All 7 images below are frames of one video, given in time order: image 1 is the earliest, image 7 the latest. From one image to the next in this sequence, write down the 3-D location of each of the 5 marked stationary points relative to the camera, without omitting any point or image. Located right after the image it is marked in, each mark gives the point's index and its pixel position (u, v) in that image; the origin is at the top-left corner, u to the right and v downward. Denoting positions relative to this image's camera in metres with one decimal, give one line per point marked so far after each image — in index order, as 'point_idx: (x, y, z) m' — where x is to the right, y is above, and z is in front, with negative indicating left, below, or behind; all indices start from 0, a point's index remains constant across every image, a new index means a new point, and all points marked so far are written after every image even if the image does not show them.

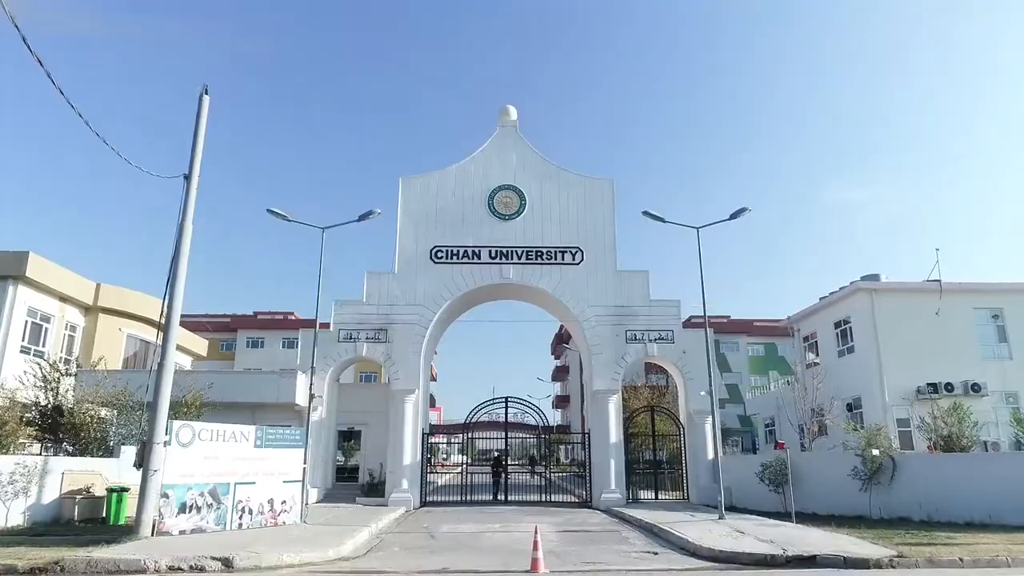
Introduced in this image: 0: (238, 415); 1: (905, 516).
0: (-7.5, -3.5, +19.1) m
1: (+8.1, -4.7, +14.4) m
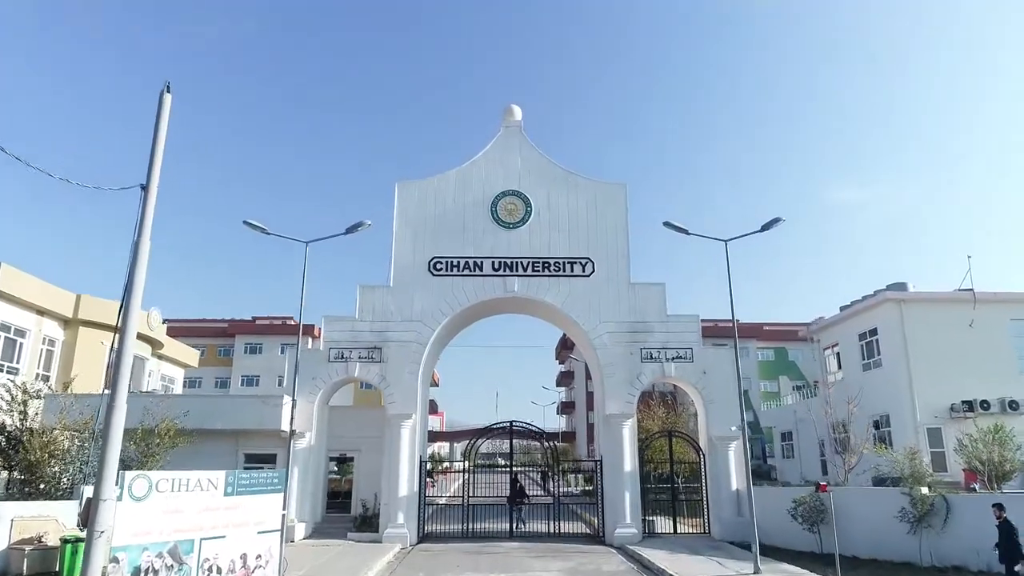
0: (-7.4, -3.9, +17.5) m
1: (+8.2, -5.1, +12.8) m
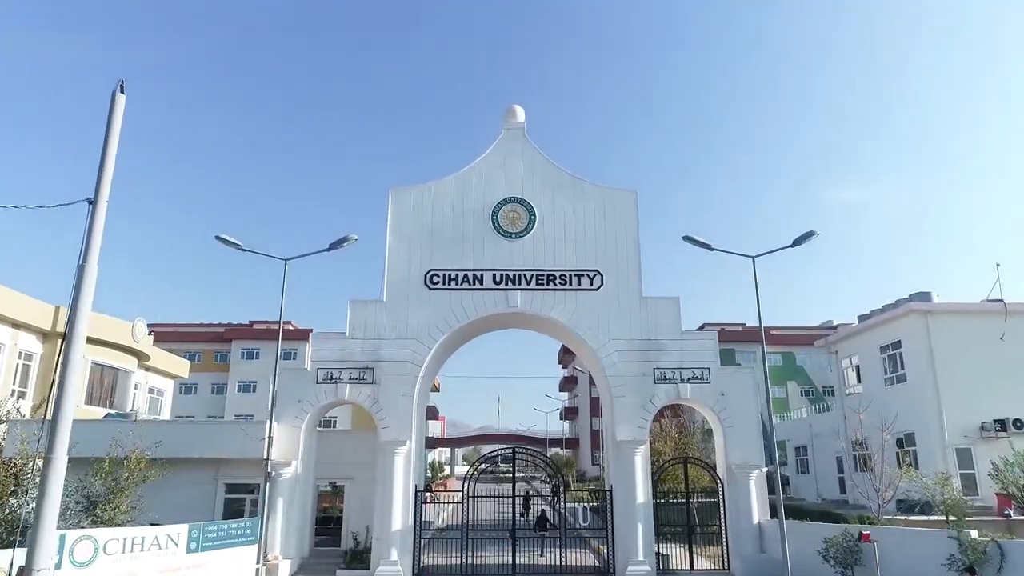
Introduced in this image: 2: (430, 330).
0: (-7.3, -4.3, +16.2) m
1: (+8.3, -5.4, +11.4) m
2: (-2.1, -1.1, +17.4) m
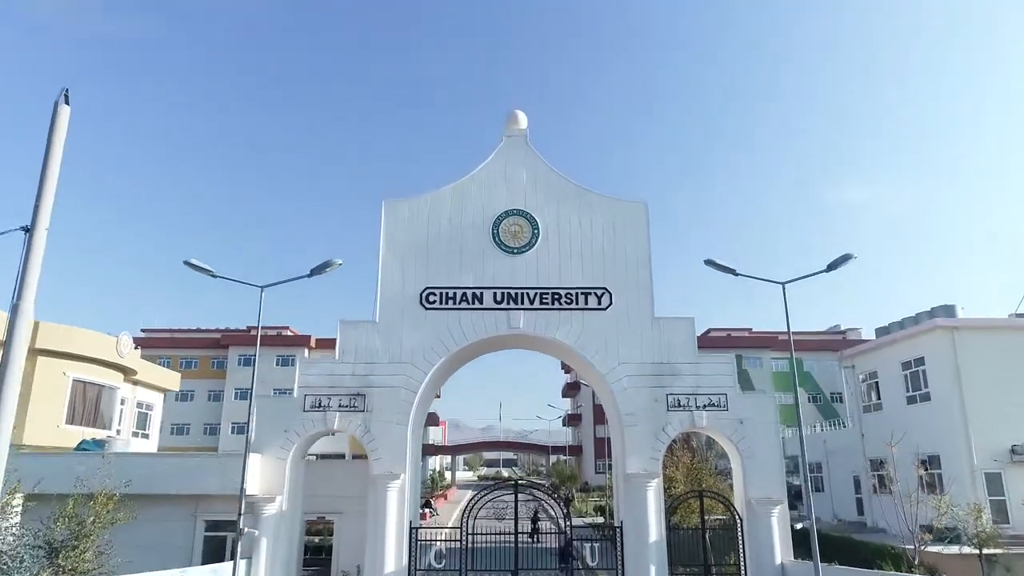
0: (-7.3, -4.8, +15.0) m
1: (+8.3, -5.9, +10.2) m
2: (-2.0, -1.5, +16.2) m
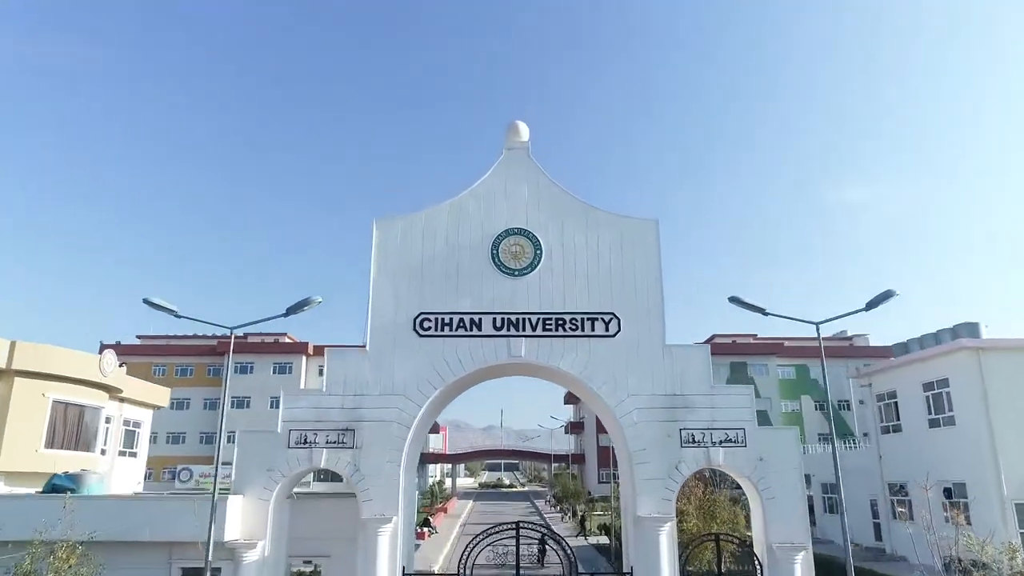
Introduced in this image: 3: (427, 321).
0: (-7.2, -5.4, +13.9) m
1: (+8.3, -6.4, +9.0) m
2: (-2.0, -2.1, +15.0) m
3: (-1.9, -0.7, +15.4) m
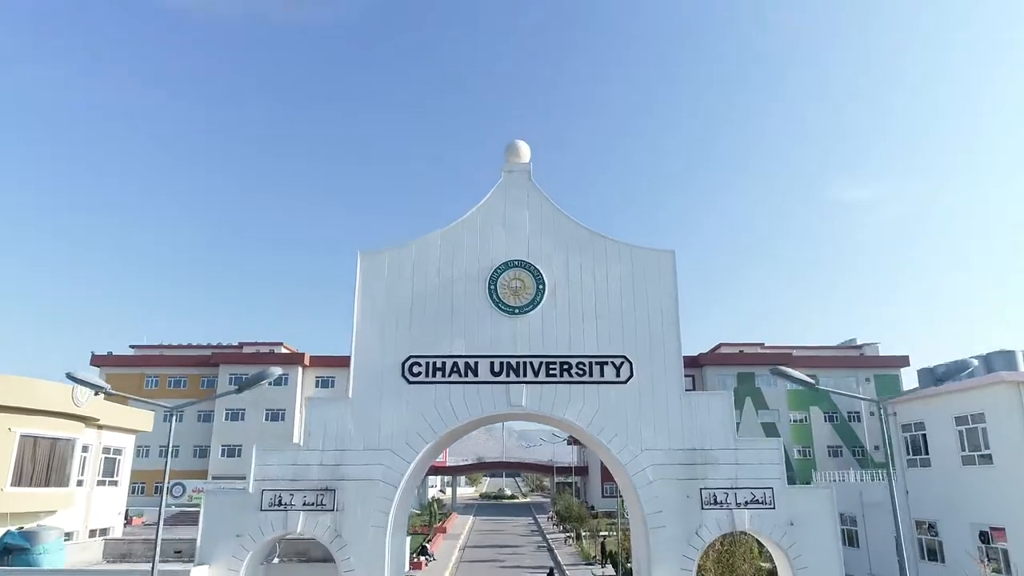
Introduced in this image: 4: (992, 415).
0: (-7.2, -6.2, +12.3) m
1: (+8.3, -7.2, +7.4) m
2: (-2.0, -2.9, +13.4) m
3: (-1.9, -1.5, +13.8) m
4: (+13.4, -3.6, +19.4) m
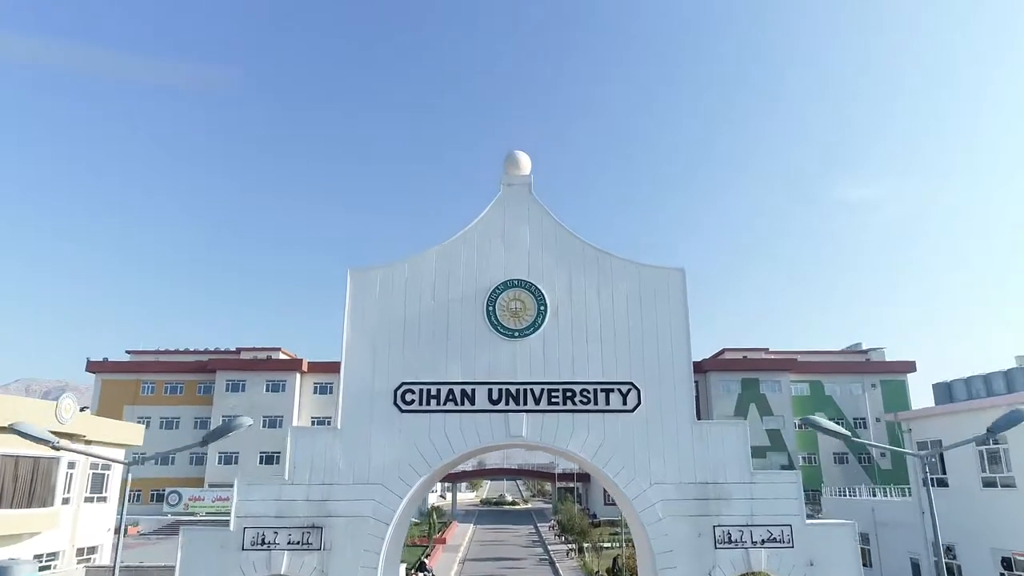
0: (-7.2, -6.6, +11.4) m
1: (+8.3, -7.6, +6.5) m
2: (-2.0, -3.3, +12.6) m
3: (-1.9, -1.9, +12.9) m
4: (+13.4, -4.0, +18.6) m
